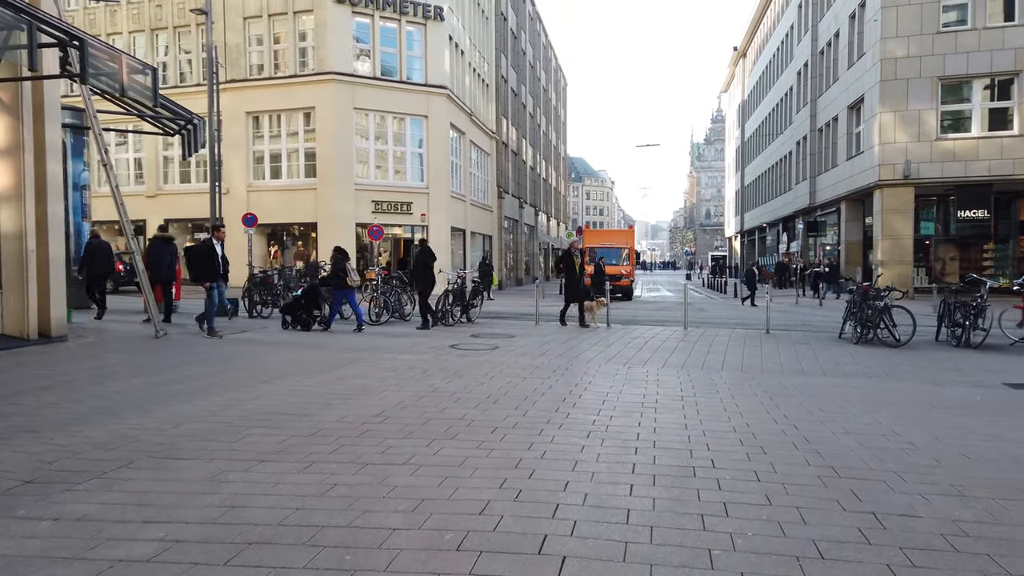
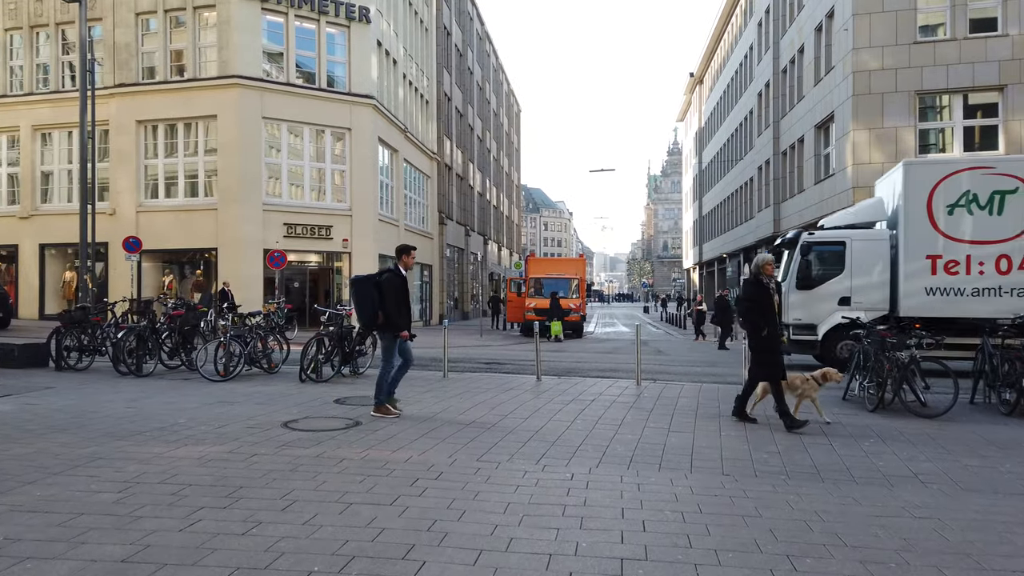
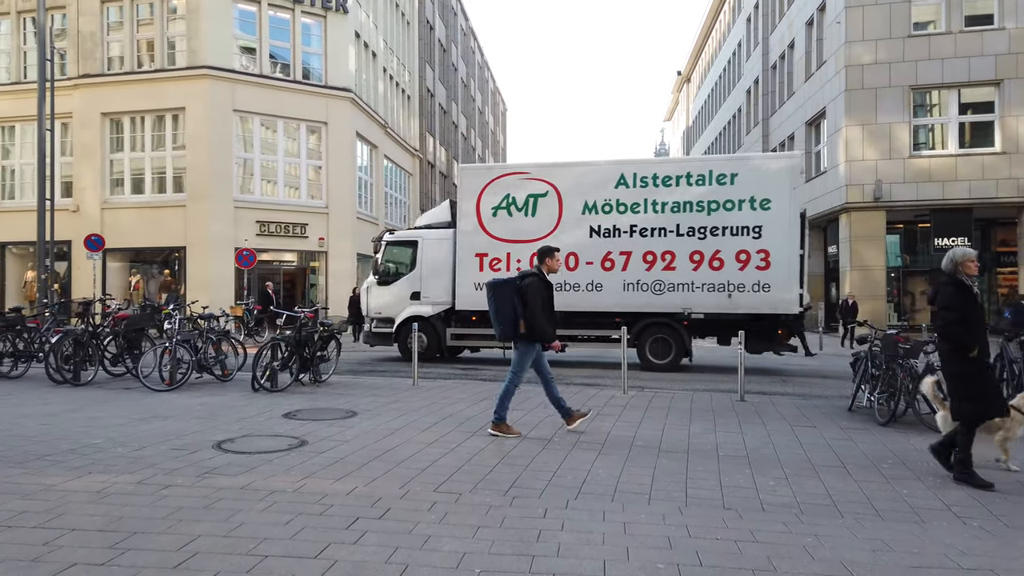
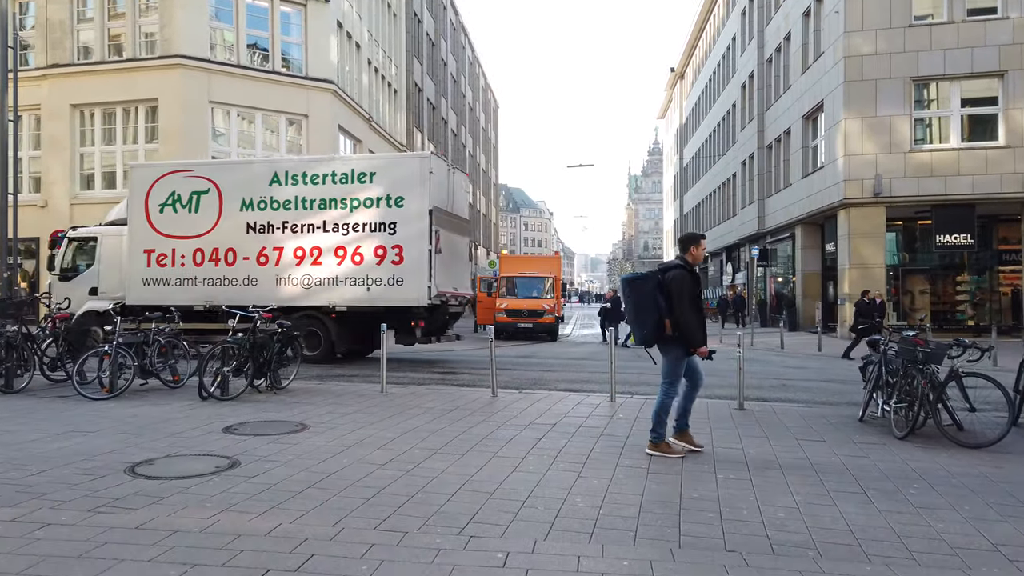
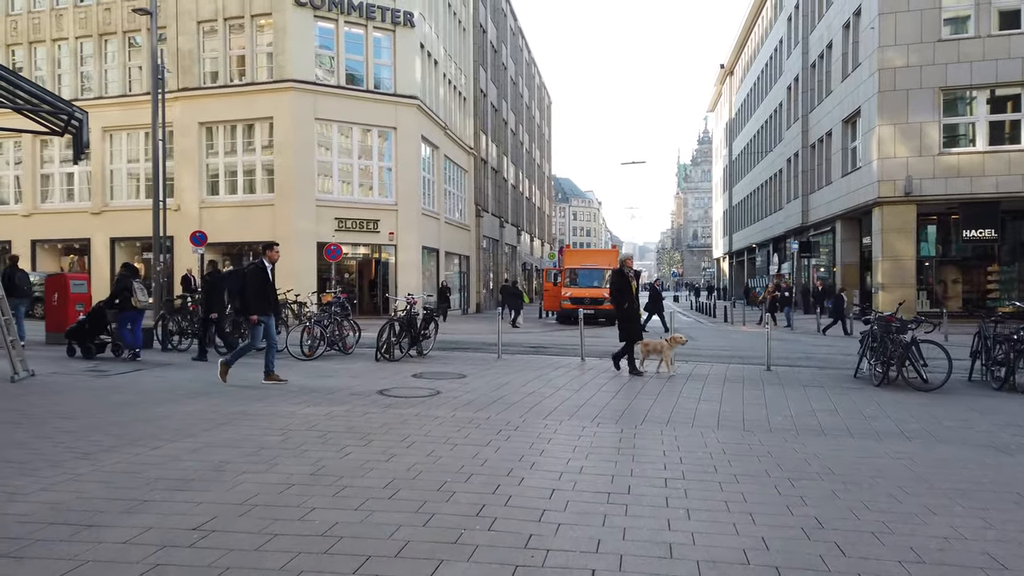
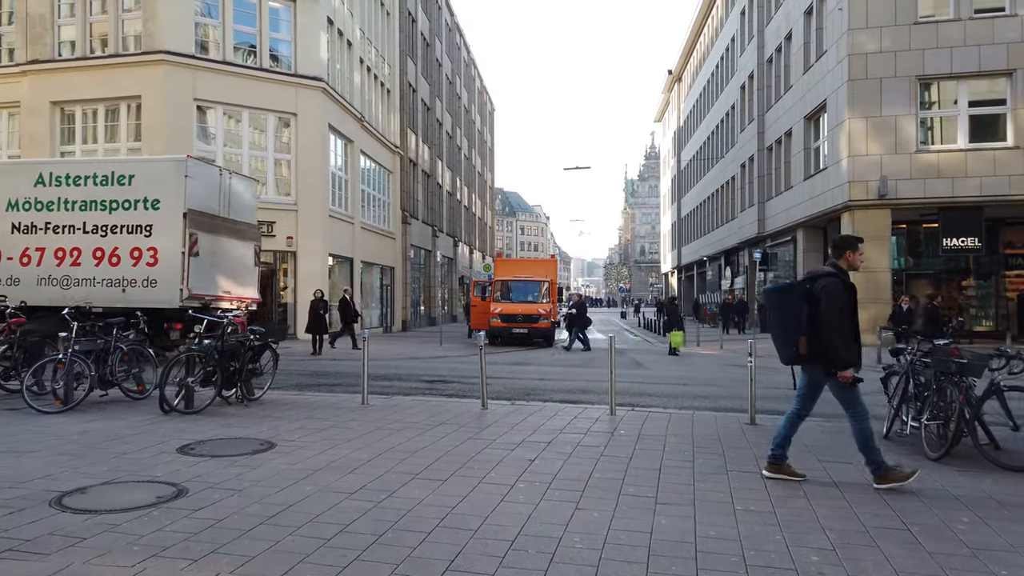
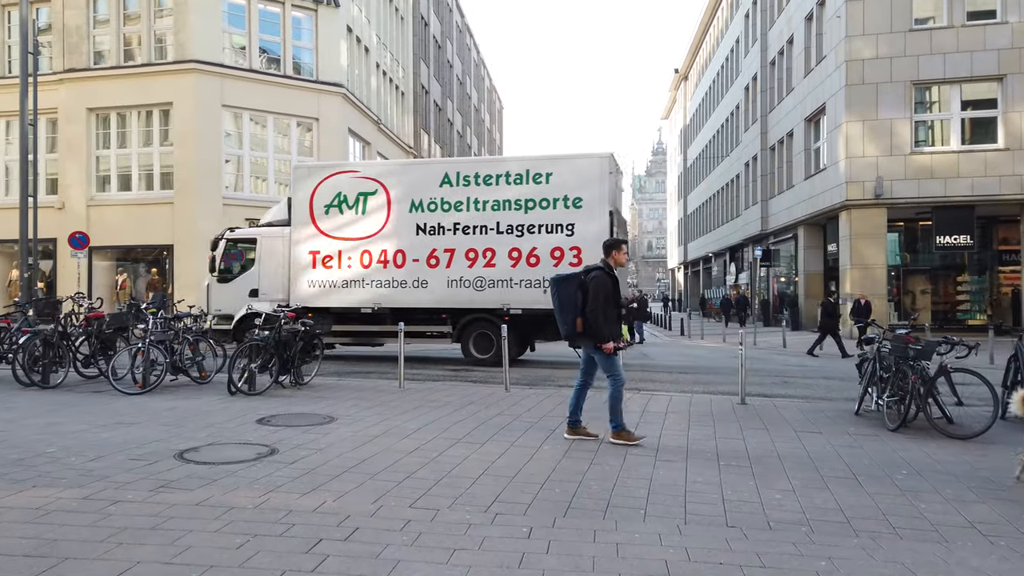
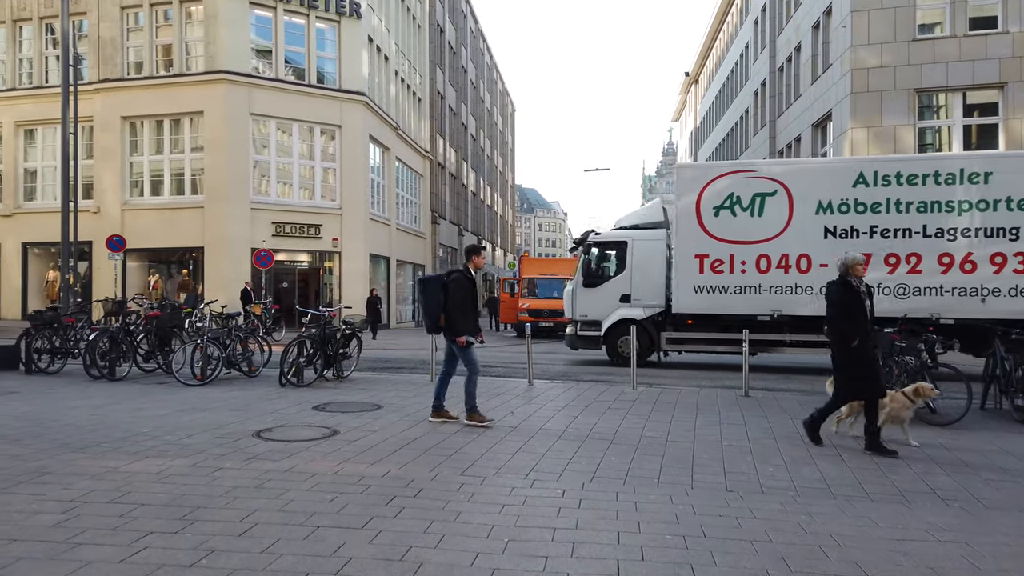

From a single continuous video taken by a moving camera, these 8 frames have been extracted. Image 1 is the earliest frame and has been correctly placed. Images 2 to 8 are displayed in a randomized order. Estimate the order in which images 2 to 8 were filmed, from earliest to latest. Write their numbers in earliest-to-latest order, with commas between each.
5, 2, 8, 3, 7, 4, 6
